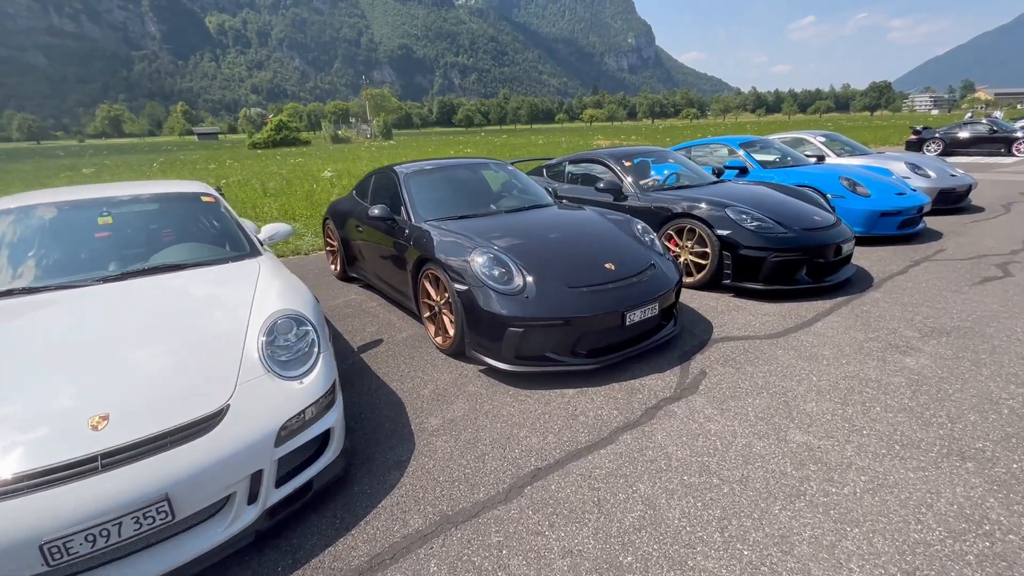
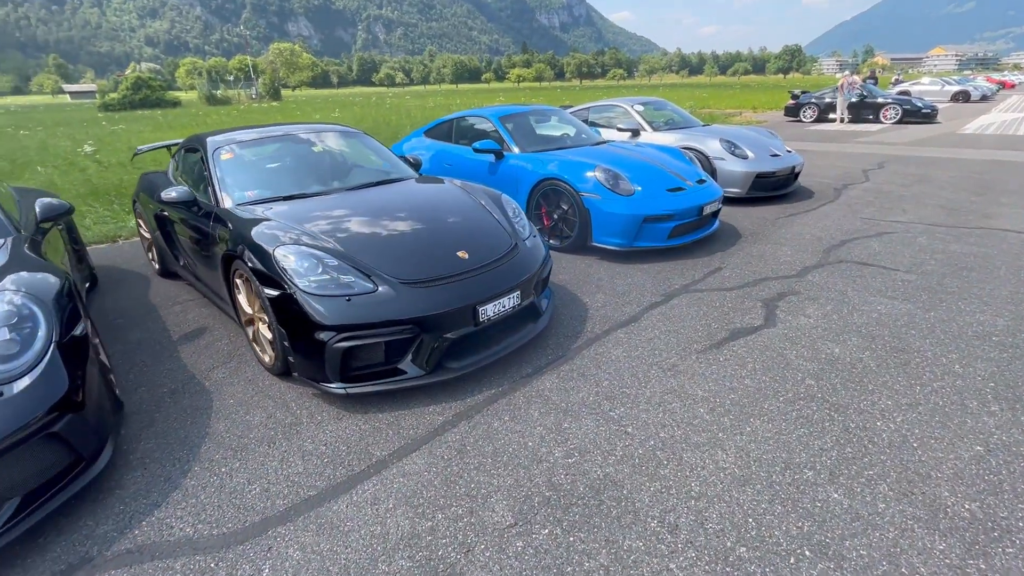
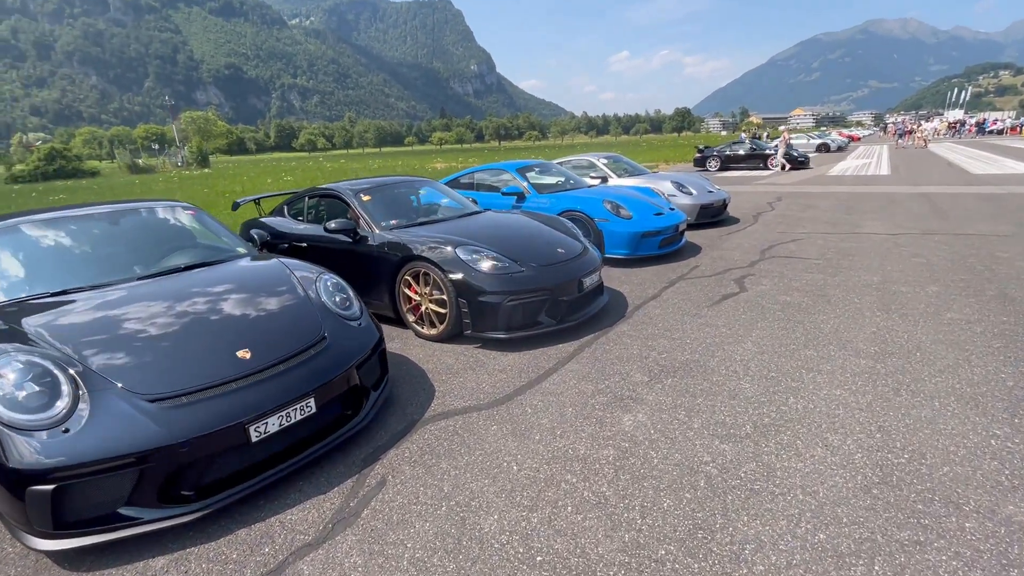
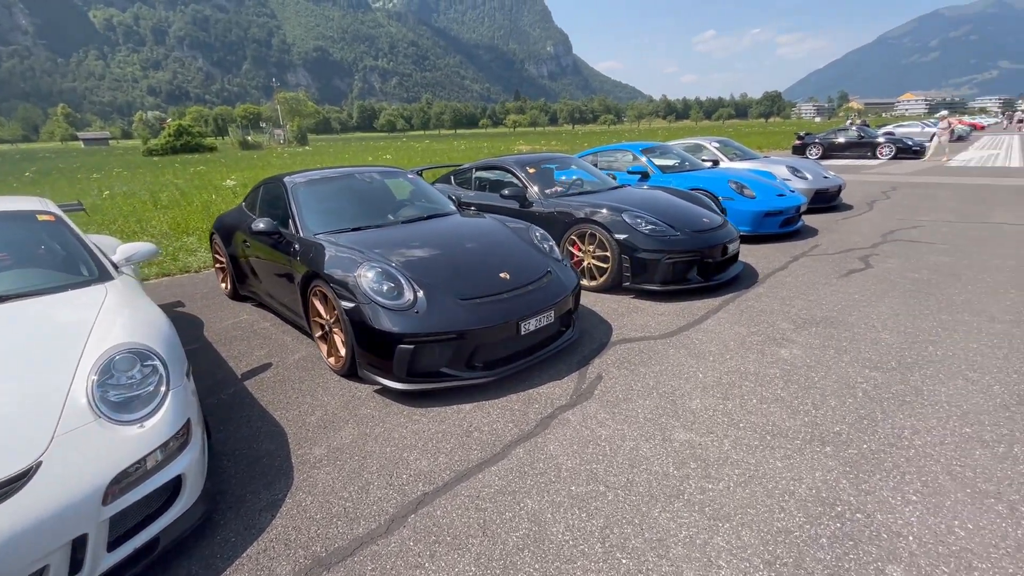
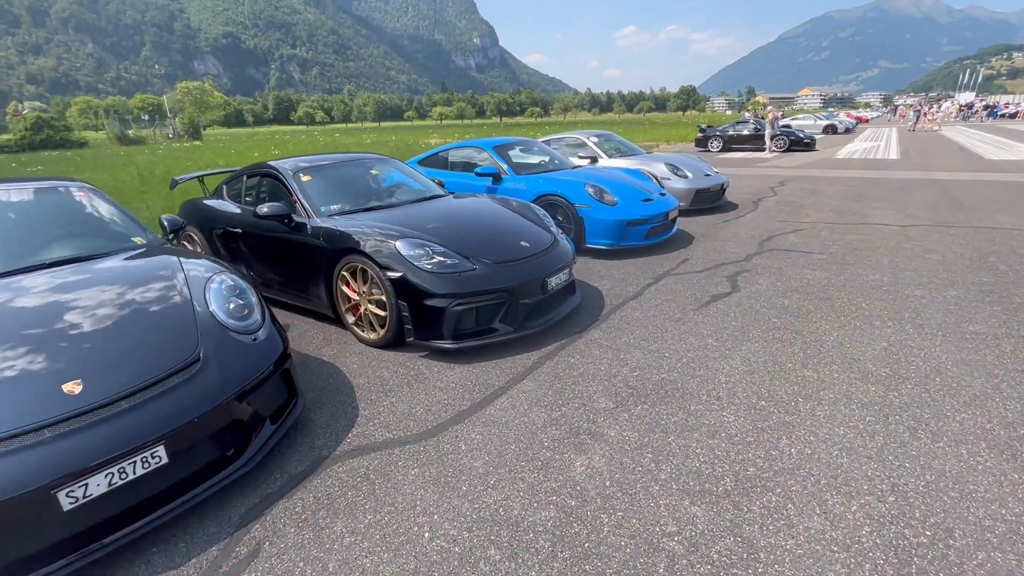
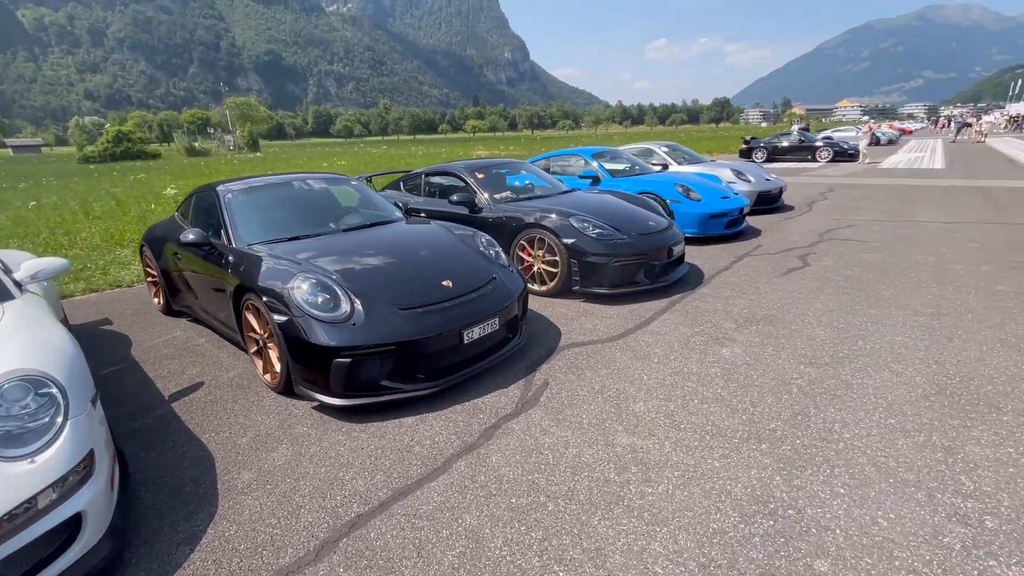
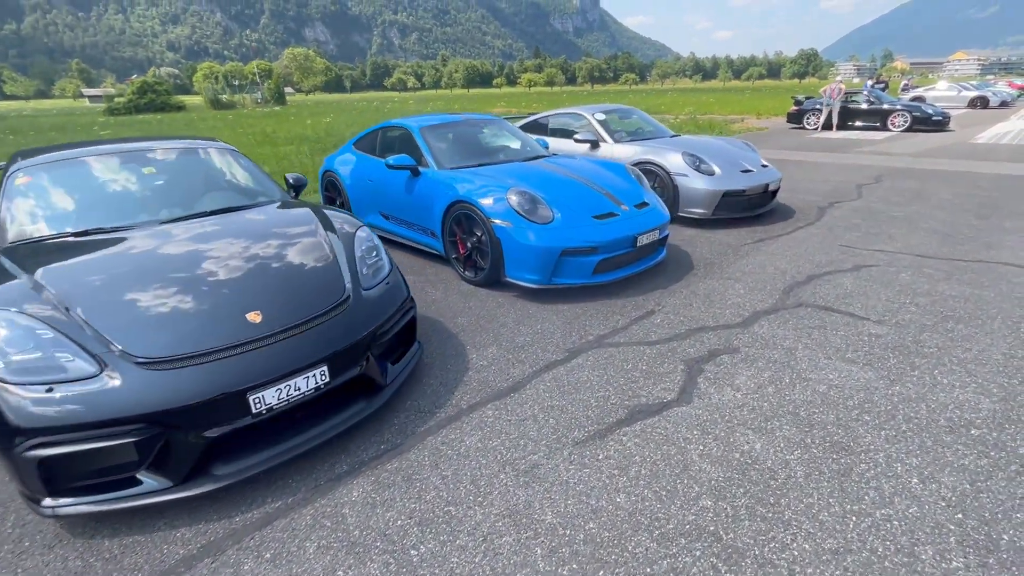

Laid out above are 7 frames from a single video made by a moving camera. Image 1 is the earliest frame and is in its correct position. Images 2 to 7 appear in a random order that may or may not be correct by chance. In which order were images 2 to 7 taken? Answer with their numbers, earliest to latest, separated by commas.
4, 6, 3, 5, 2, 7
